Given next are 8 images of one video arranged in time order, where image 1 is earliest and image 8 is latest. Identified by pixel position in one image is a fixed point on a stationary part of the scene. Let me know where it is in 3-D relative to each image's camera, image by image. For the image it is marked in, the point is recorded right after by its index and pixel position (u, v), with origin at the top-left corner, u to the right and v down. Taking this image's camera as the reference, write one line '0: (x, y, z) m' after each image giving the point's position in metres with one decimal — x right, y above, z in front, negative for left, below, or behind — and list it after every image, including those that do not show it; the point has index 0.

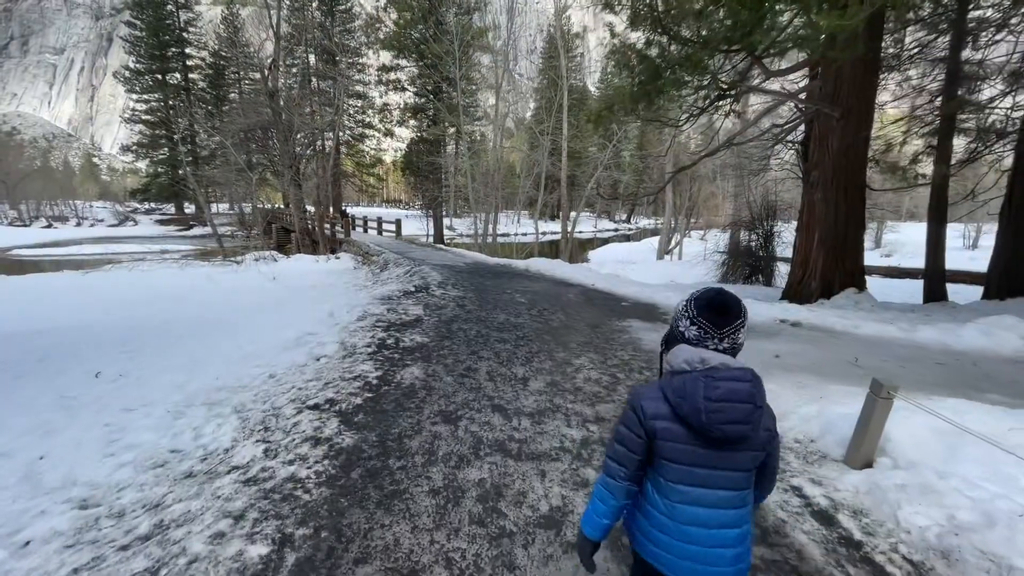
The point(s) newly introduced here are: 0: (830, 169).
0: (+4.4, +1.6, +6.0) m
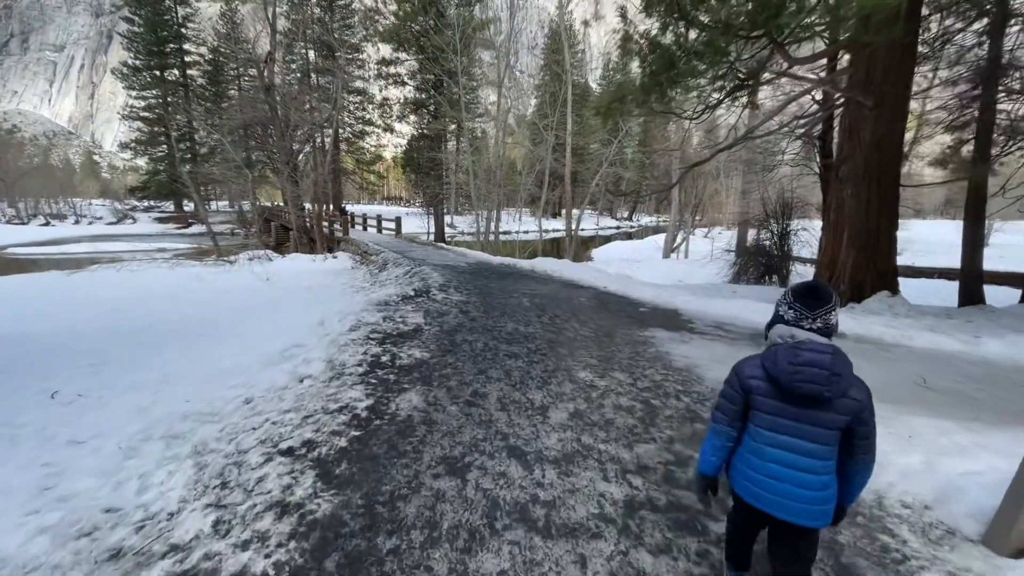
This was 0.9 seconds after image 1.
0: (+4.5, +1.6, +5.5) m
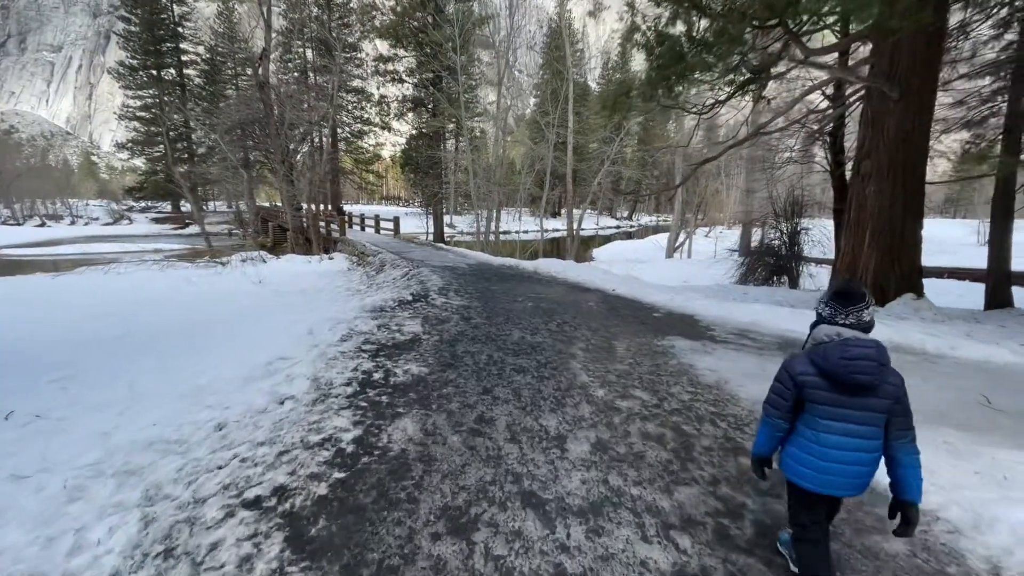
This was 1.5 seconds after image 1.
0: (+4.5, +1.5, +5.2) m
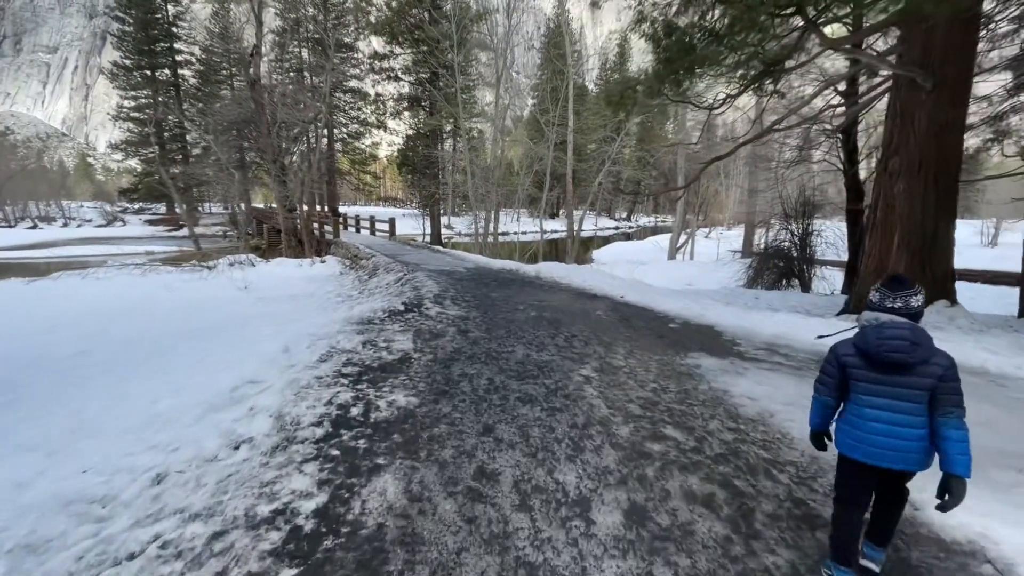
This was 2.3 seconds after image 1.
0: (+4.5, +1.5, +4.8) m
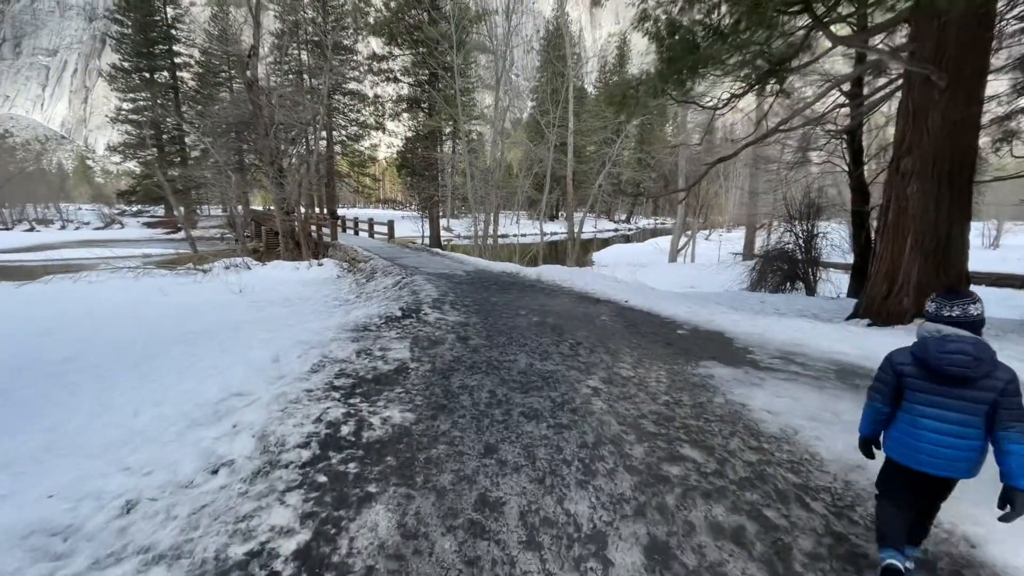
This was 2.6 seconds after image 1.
0: (+4.5, +1.4, +4.7) m
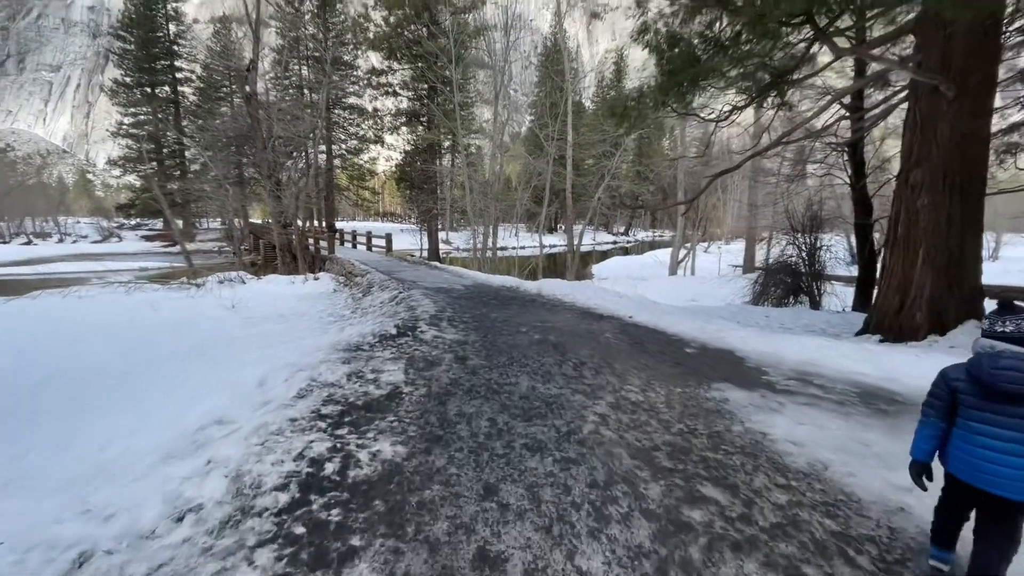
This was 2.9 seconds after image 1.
0: (+4.5, +1.3, +4.6) m
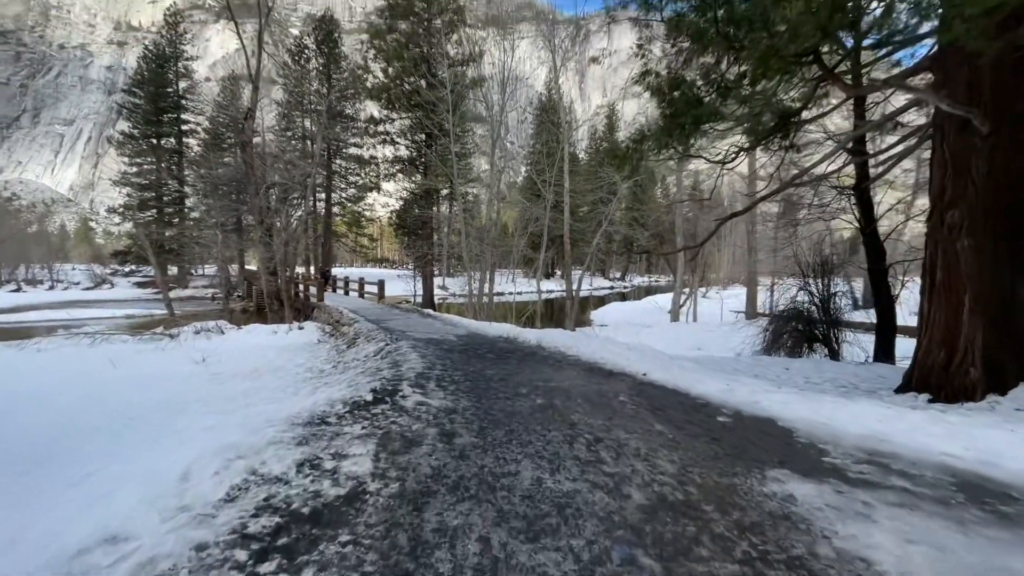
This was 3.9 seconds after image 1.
0: (+4.5, +0.8, +4.2) m
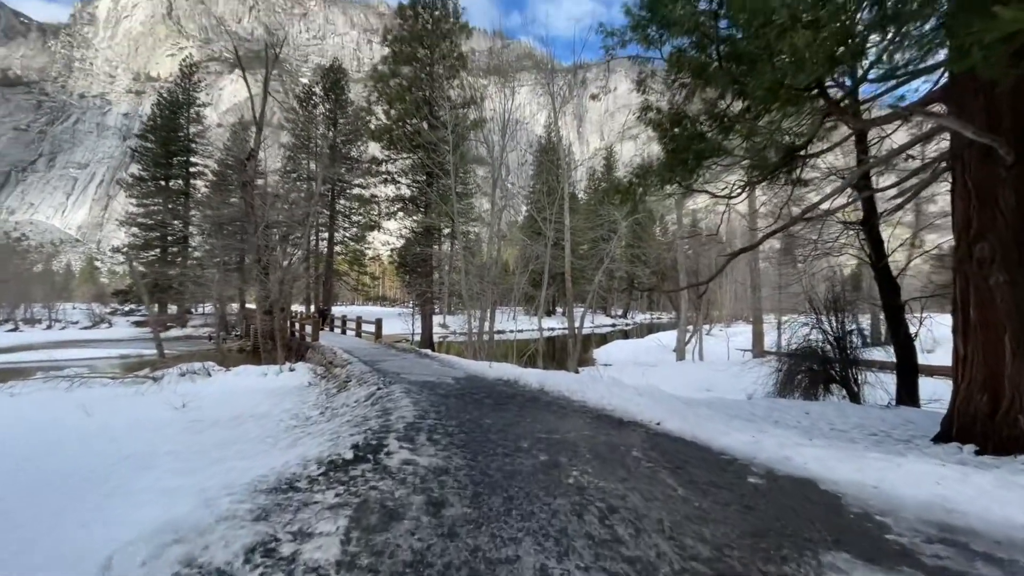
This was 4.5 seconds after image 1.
0: (+4.5, +0.4, +3.9) m
